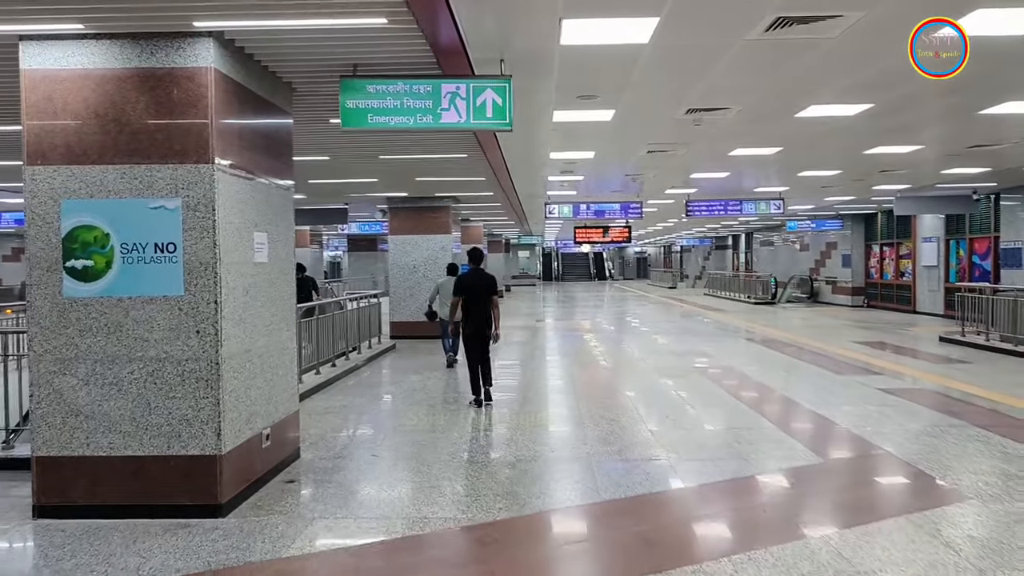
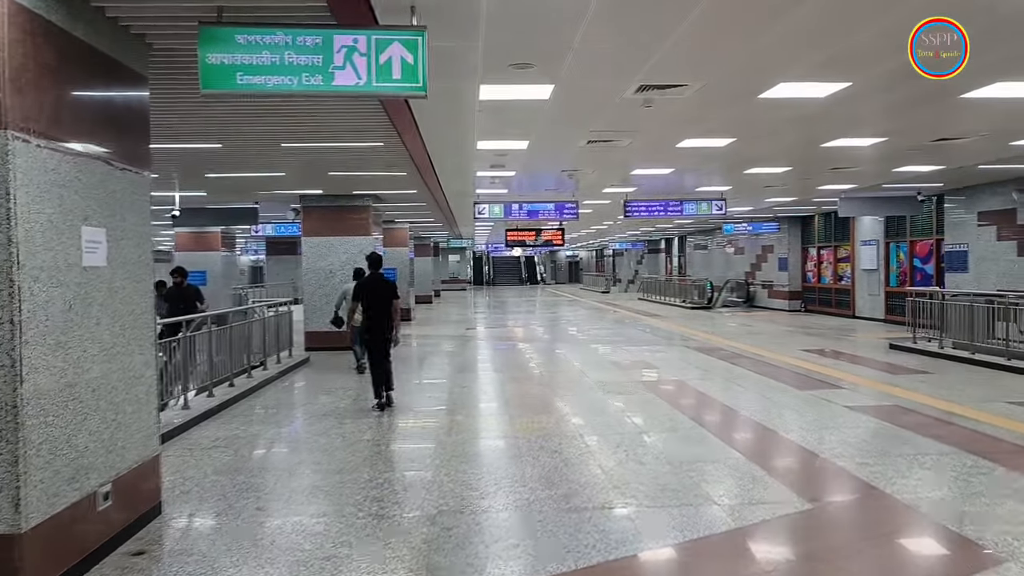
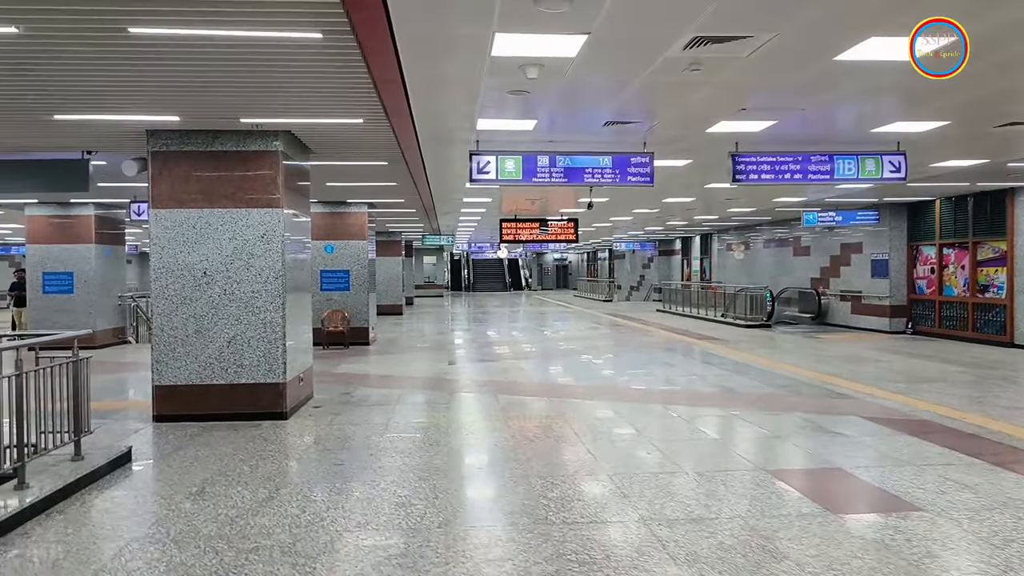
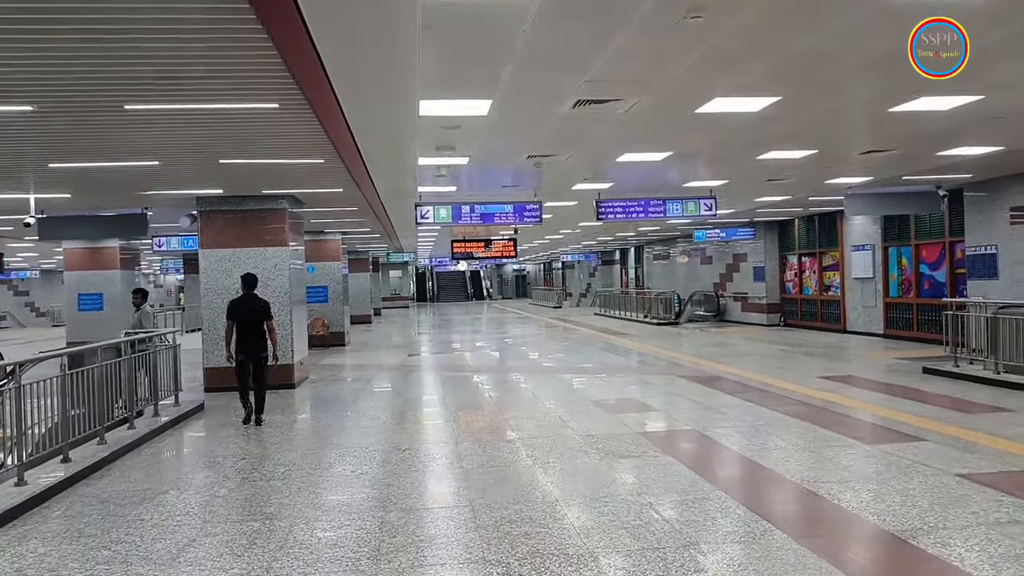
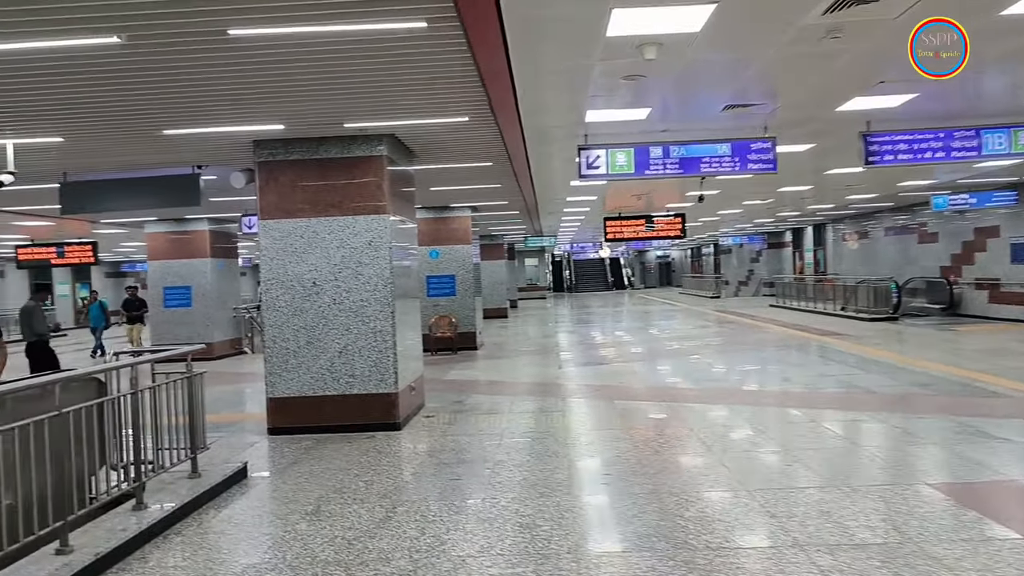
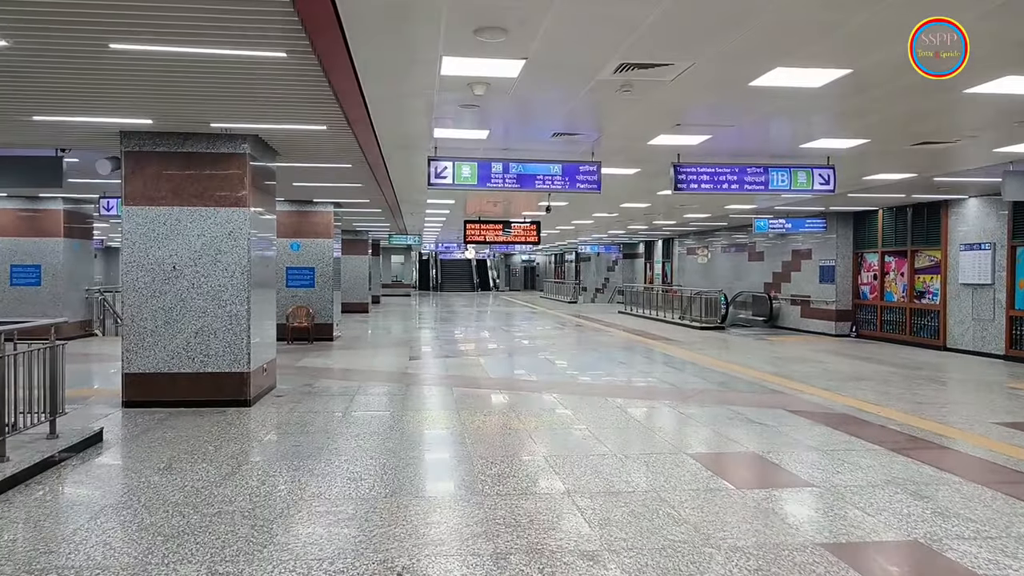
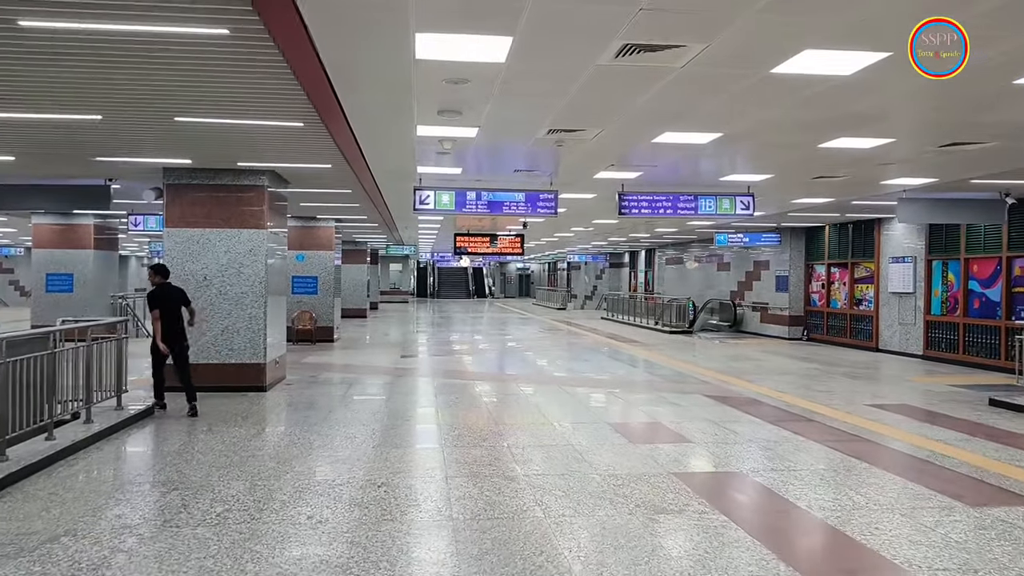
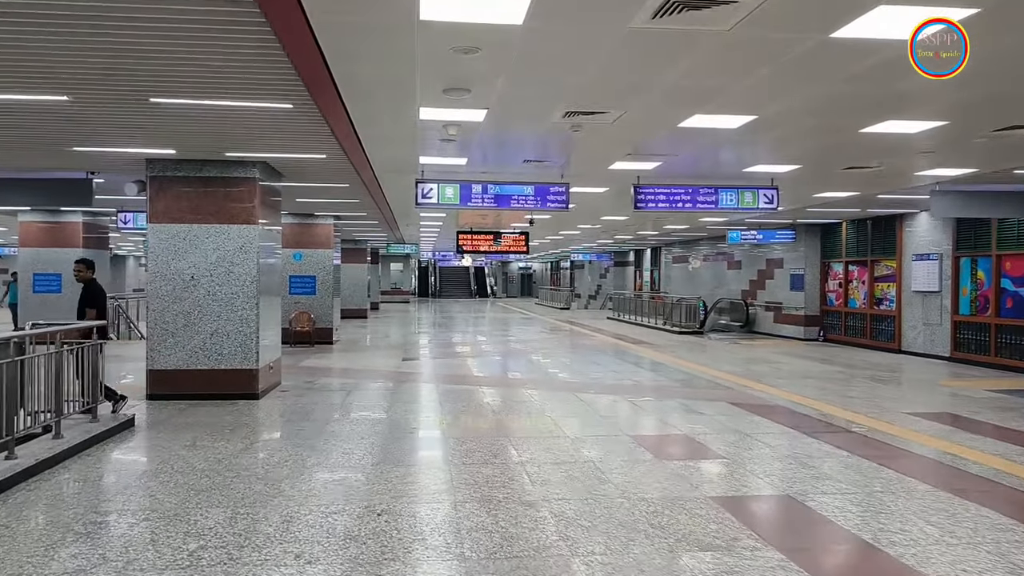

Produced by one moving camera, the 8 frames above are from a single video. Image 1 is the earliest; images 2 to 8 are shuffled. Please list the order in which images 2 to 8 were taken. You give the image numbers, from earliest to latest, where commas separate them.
2, 4, 7, 8, 6, 3, 5
